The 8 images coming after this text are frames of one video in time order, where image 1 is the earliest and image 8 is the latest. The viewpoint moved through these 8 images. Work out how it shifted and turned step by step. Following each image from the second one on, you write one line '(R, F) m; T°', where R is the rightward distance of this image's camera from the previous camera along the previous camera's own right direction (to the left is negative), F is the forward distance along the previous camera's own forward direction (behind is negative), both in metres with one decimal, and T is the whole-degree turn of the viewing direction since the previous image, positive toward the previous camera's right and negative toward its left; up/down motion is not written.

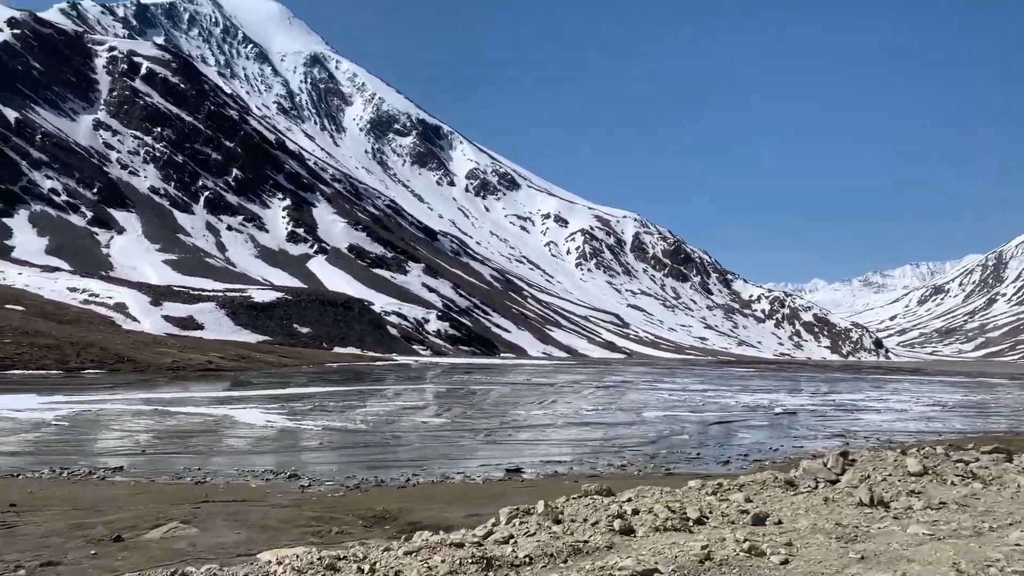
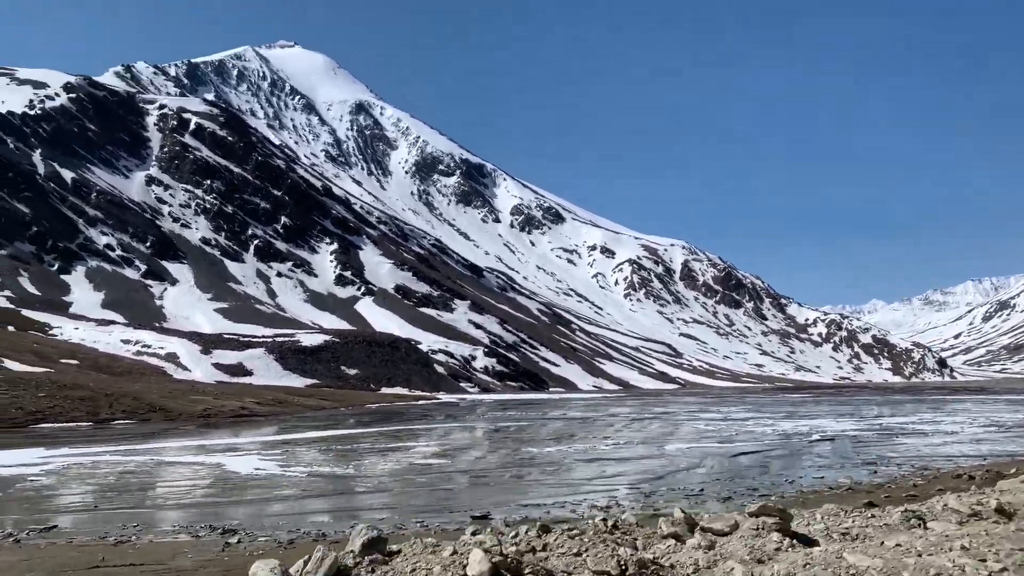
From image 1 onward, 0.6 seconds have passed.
(+1.2, +1.0) m; -3°
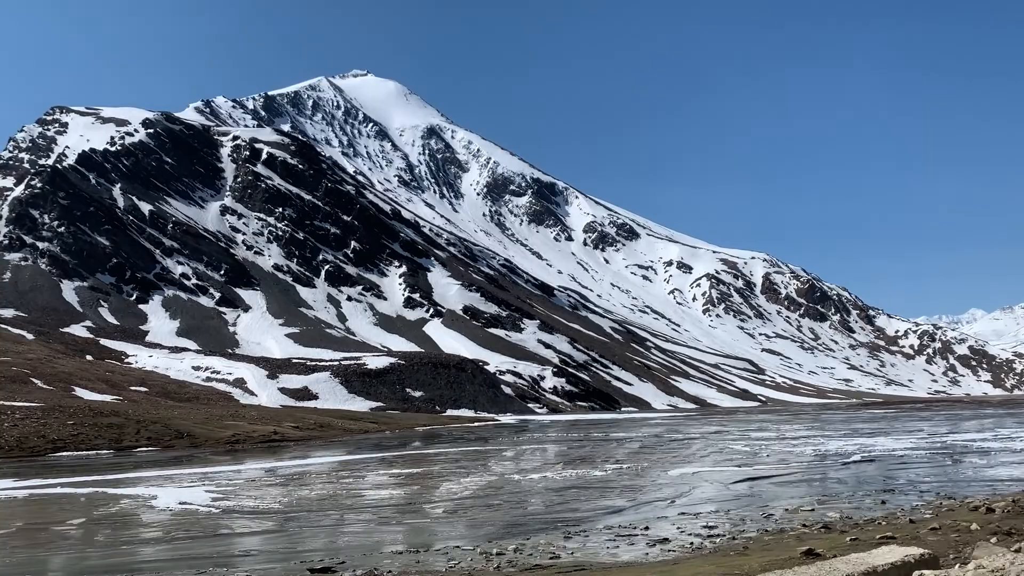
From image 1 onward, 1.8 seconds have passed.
(+2.4, +2.2) m; -5°
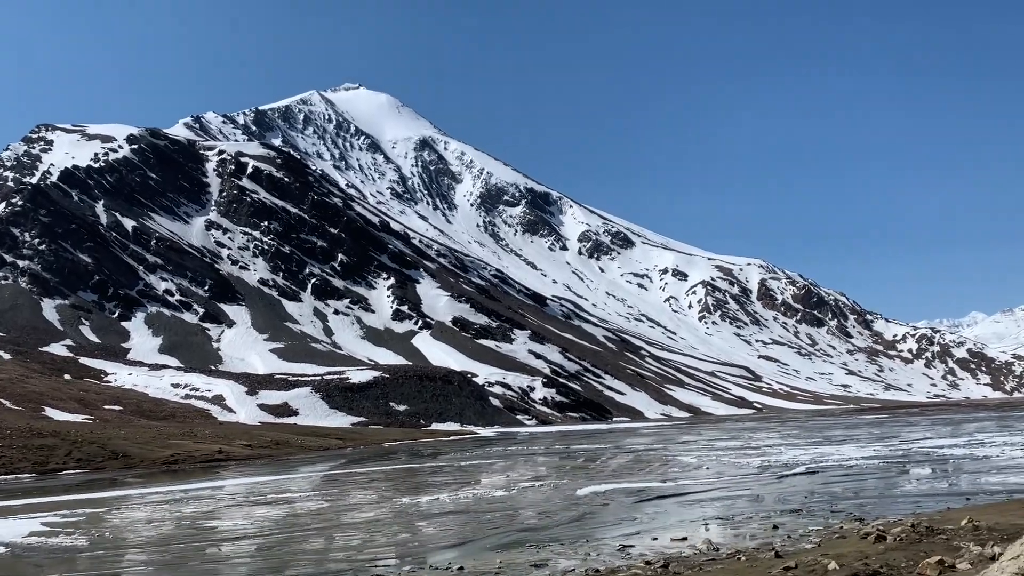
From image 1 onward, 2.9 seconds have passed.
(+2.4, +2.0) m; 0°
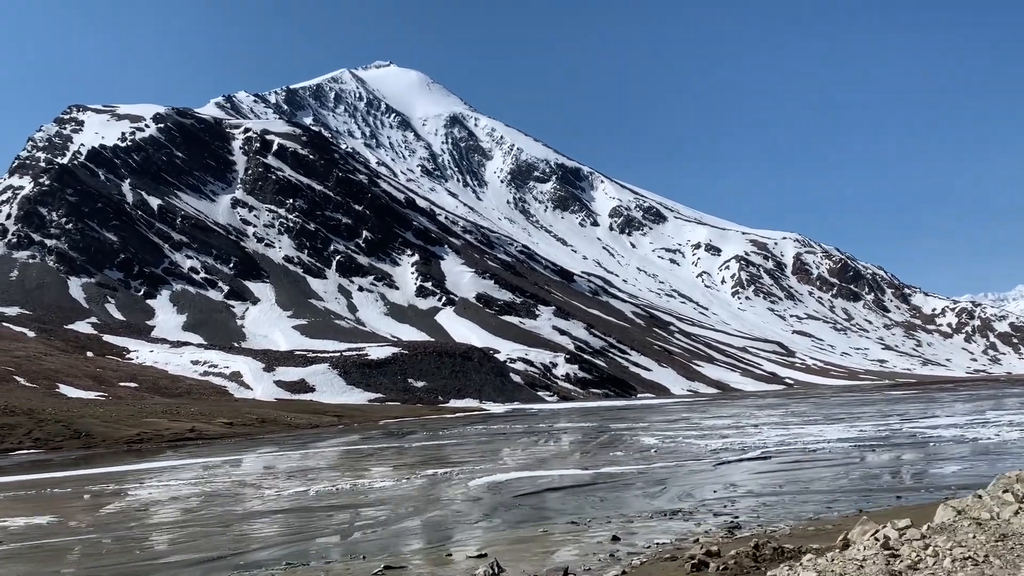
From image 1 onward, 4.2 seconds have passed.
(+2.8, +2.5) m; -3°
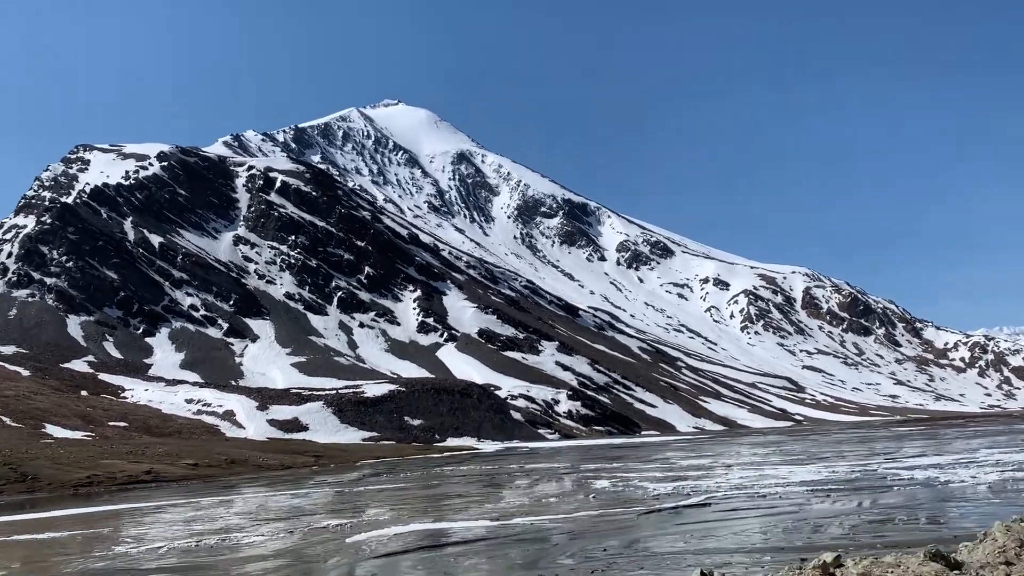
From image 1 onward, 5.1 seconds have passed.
(+2.0, +1.8) m; -1°
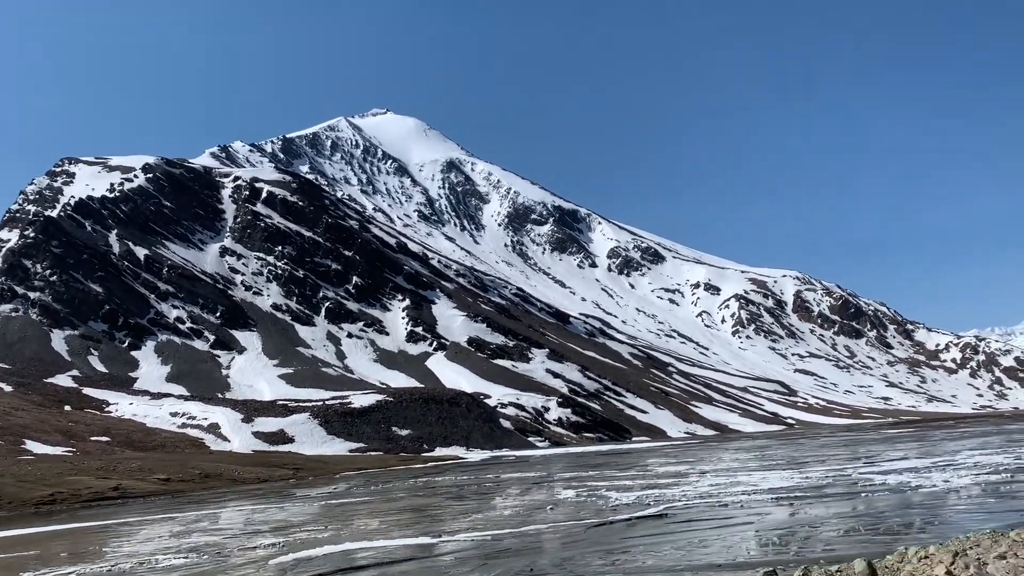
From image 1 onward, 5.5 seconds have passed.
(+0.9, +0.9) m; 0°
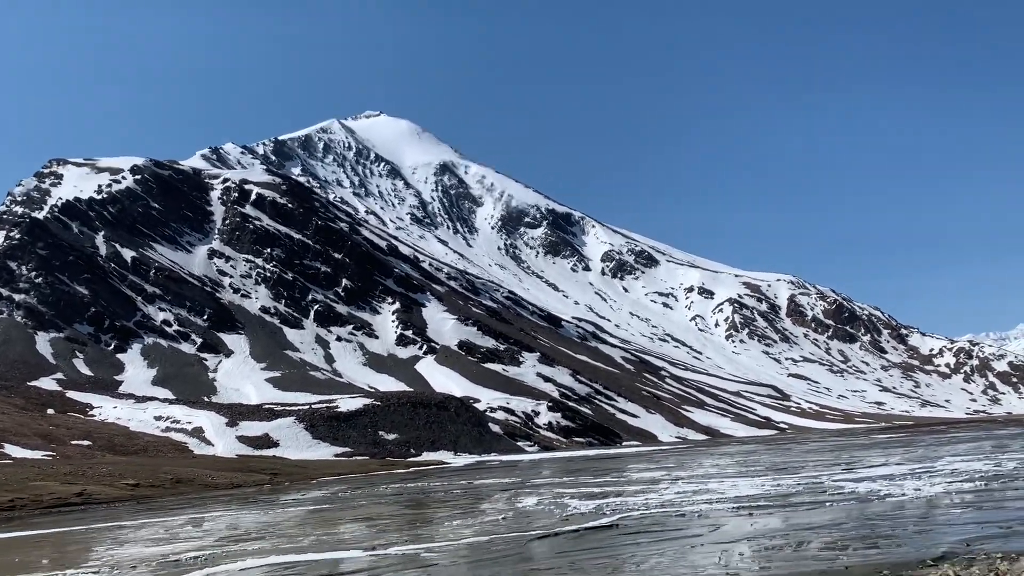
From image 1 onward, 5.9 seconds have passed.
(+0.9, +1.0) m; 0°
